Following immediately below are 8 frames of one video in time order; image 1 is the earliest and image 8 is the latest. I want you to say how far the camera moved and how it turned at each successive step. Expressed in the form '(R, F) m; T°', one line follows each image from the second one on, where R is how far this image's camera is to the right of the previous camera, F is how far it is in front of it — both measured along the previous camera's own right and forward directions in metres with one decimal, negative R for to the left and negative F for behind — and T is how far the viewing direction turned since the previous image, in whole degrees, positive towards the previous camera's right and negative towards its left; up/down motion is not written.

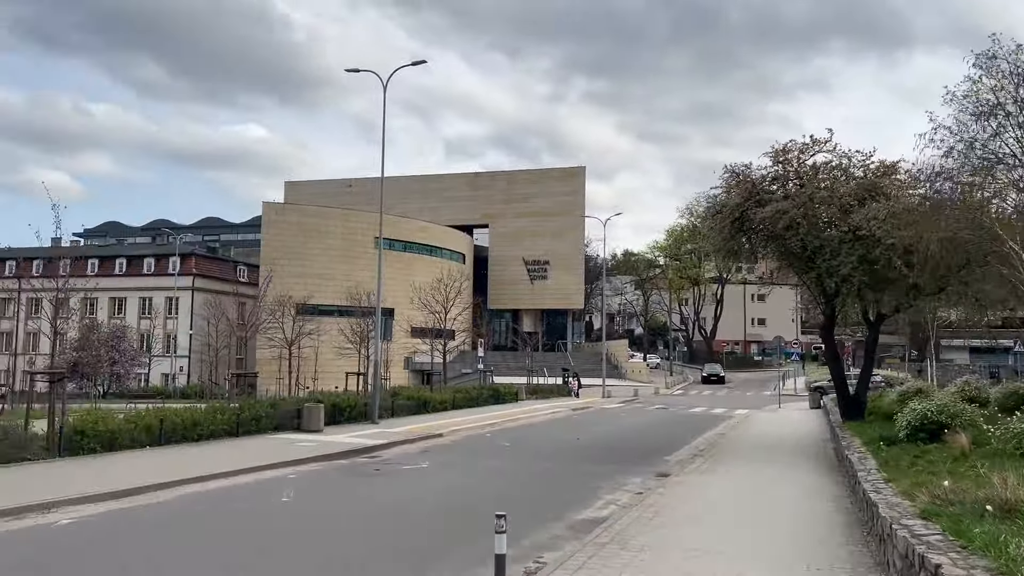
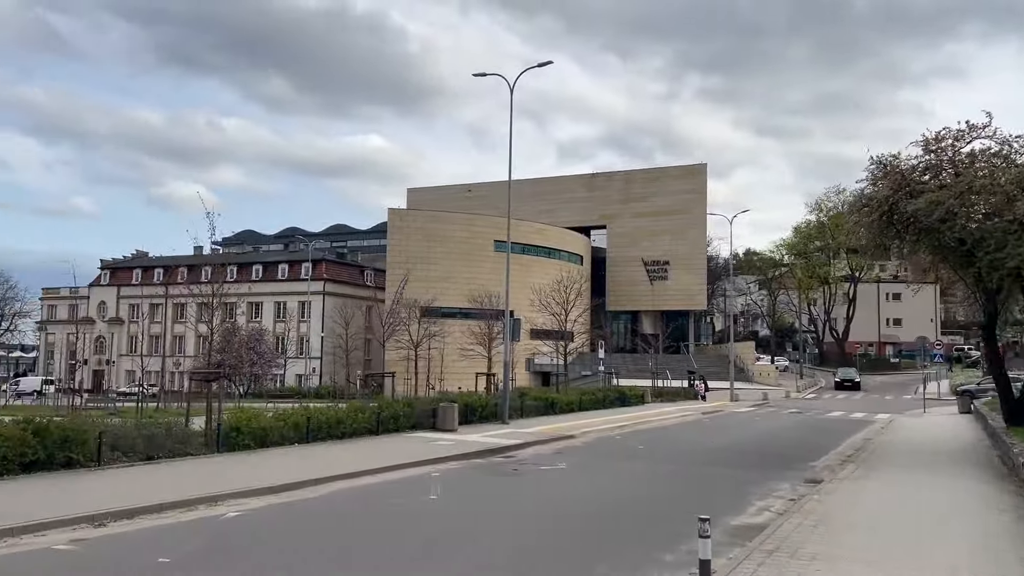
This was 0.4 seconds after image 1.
(-0.4, +0.1) m; -8°
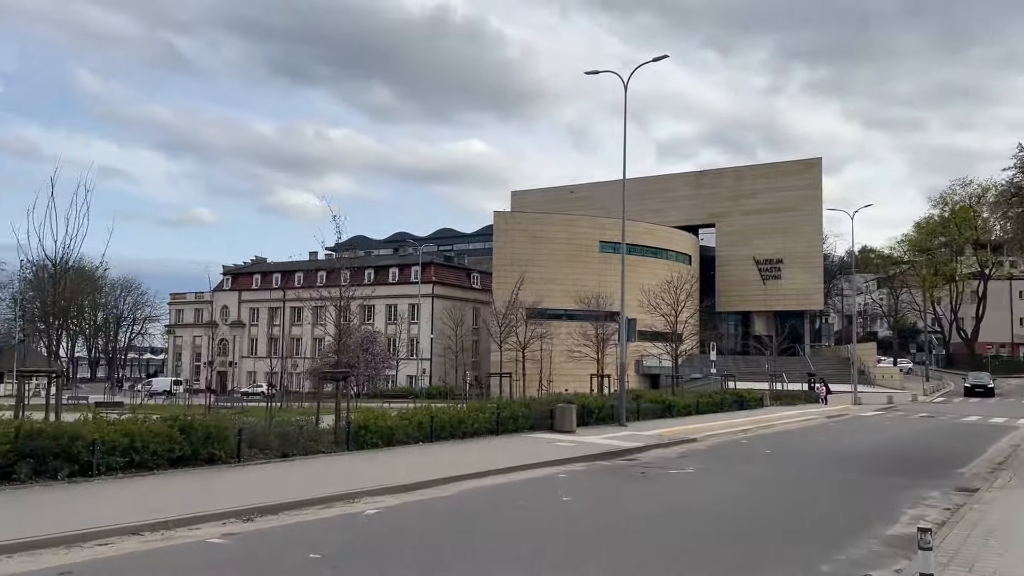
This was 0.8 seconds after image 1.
(-0.4, +0.2) m; -7°
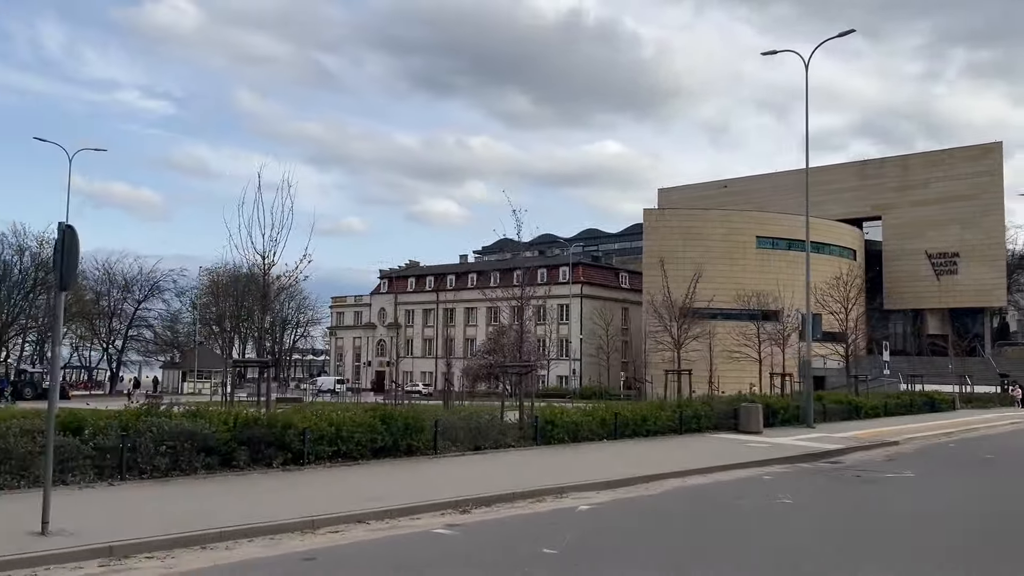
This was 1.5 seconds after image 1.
(-0.8, +0.4) m; -9°
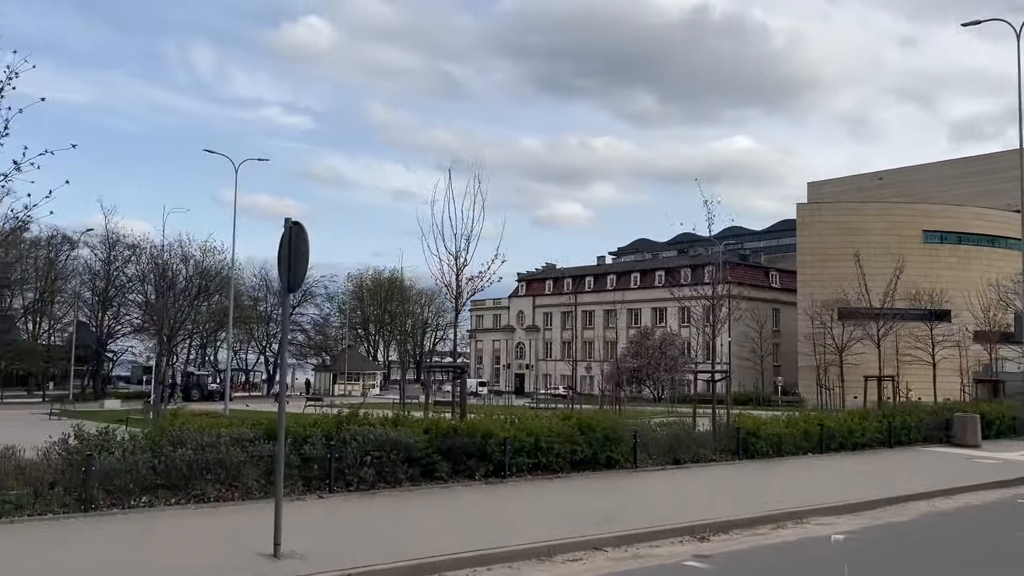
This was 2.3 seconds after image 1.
(-1.0, +0.8) m; -9°
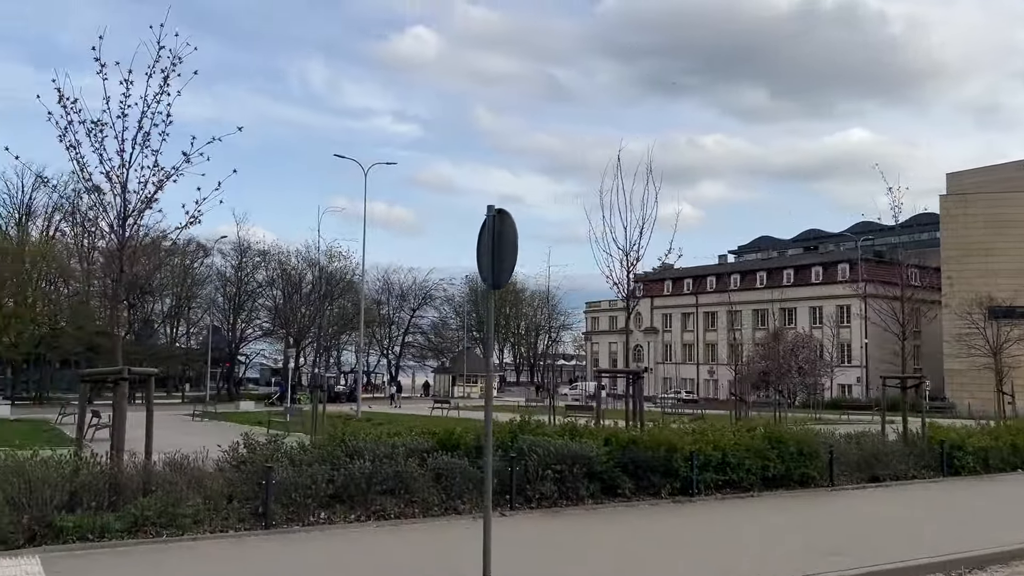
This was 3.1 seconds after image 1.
(-0.8, +0.8) m; -7°
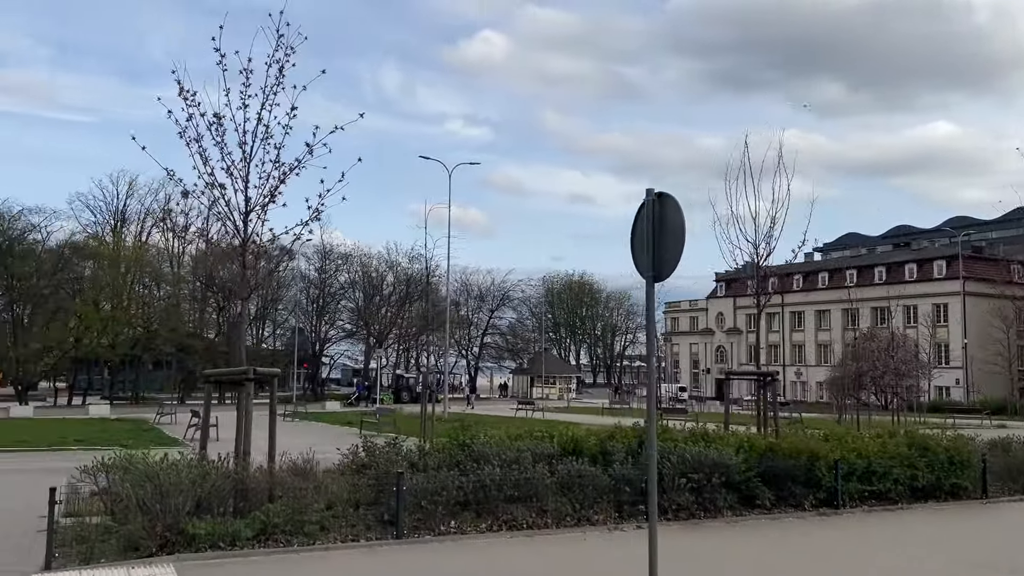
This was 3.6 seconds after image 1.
(-0.5, +0.5) m; -5°
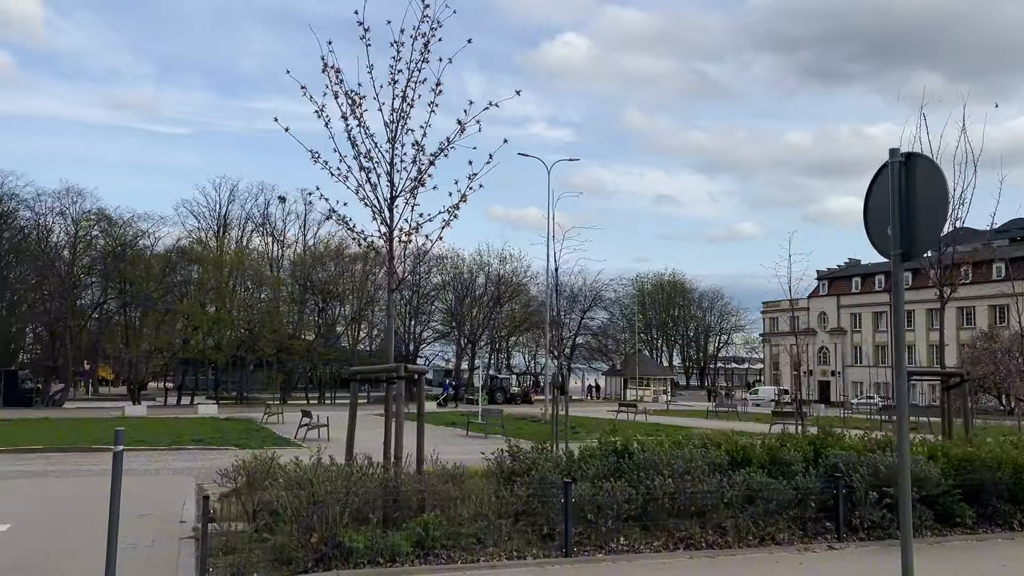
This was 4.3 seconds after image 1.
(-0.7, +0.7) m; -6°
